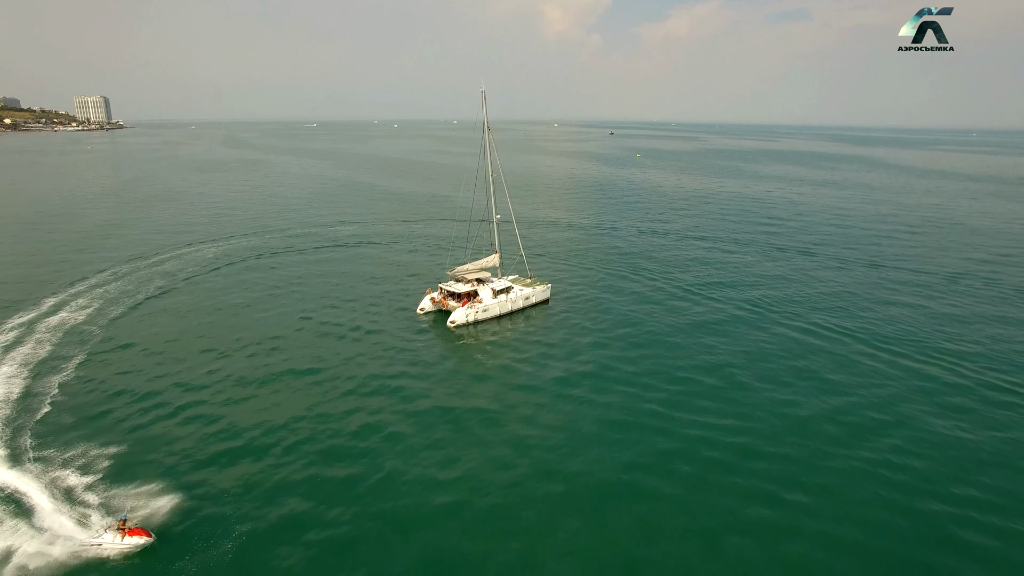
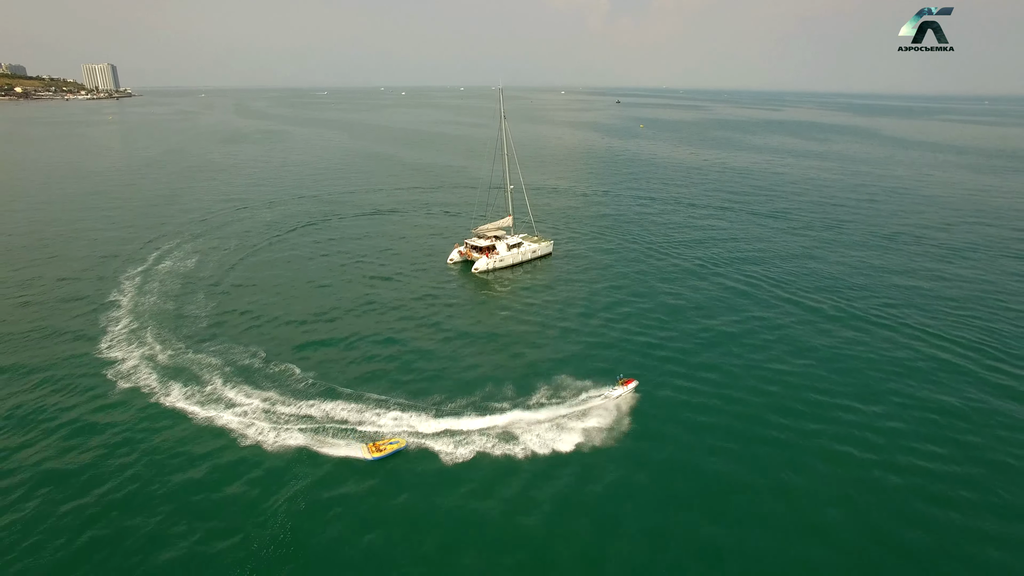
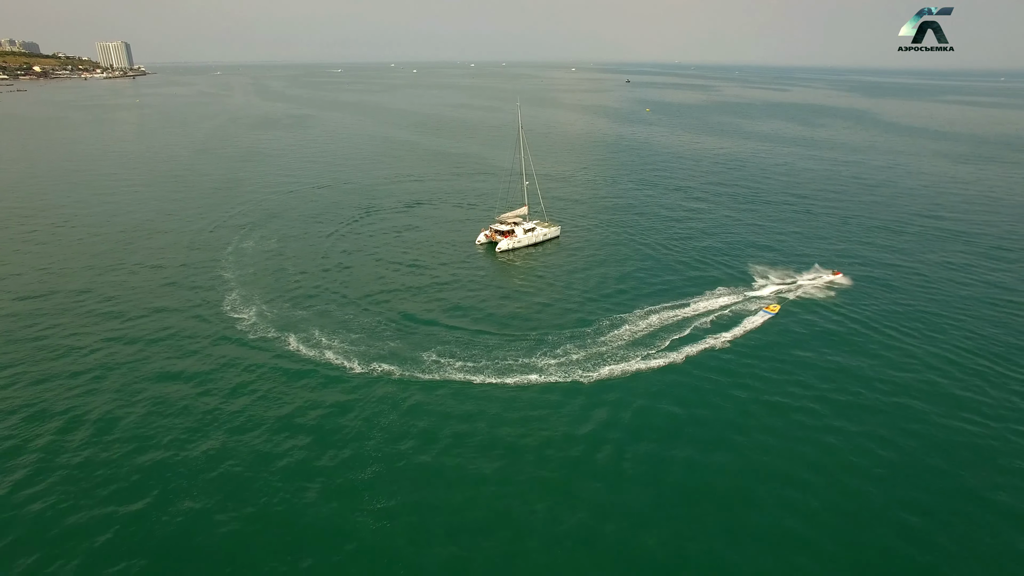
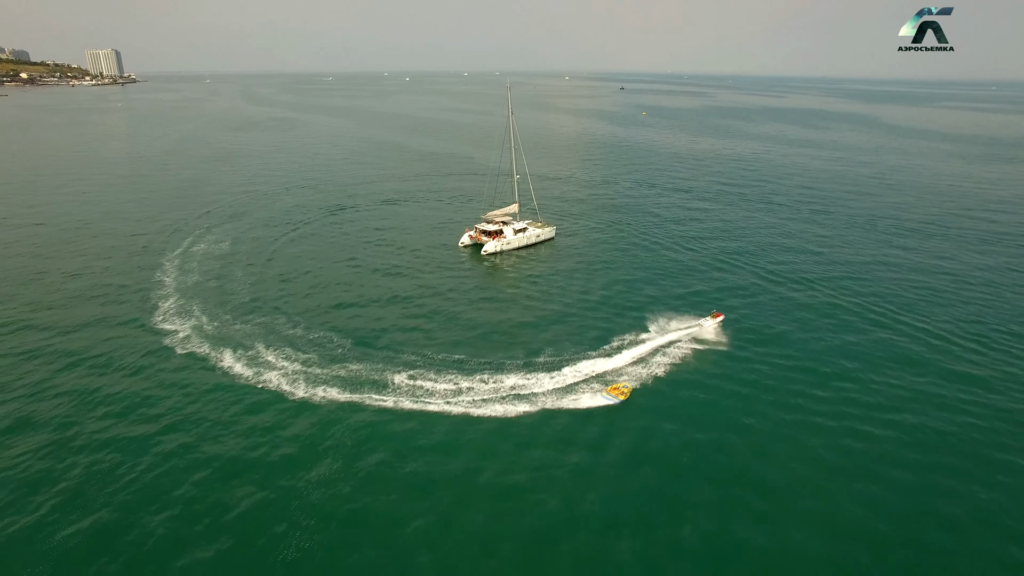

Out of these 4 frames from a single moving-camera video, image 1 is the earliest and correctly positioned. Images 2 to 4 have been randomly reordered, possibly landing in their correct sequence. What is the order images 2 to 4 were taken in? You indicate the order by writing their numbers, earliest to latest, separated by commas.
2, 4, 3
